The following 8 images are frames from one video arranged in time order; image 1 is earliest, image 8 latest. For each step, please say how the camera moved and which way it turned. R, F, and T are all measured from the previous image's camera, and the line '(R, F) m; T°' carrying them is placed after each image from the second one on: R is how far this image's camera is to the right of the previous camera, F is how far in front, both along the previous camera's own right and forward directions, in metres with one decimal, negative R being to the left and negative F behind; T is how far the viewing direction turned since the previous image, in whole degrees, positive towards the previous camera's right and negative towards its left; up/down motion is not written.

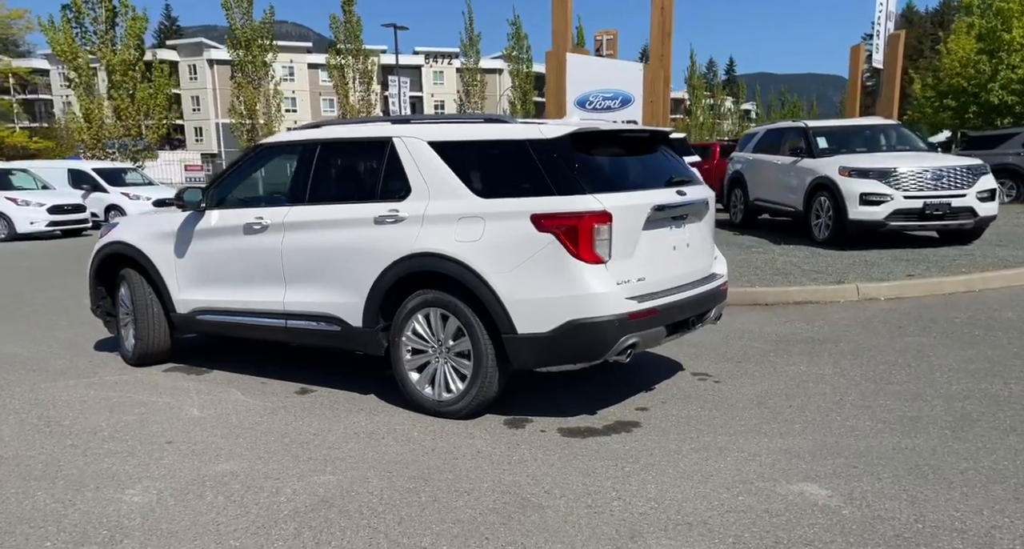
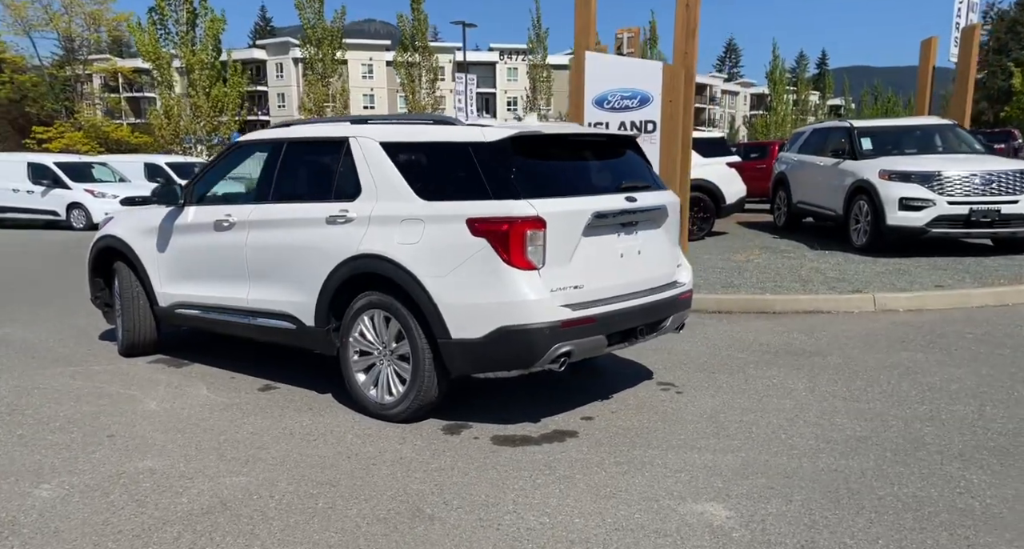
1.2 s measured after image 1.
(+0.7, +0.1) m; -4°
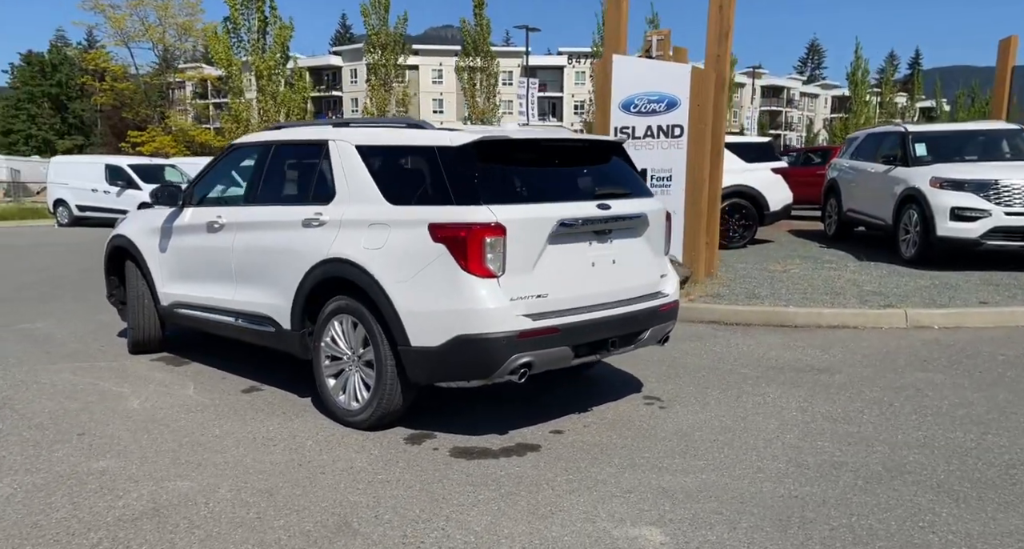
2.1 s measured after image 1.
(+0.5, +0.1) m; -4°
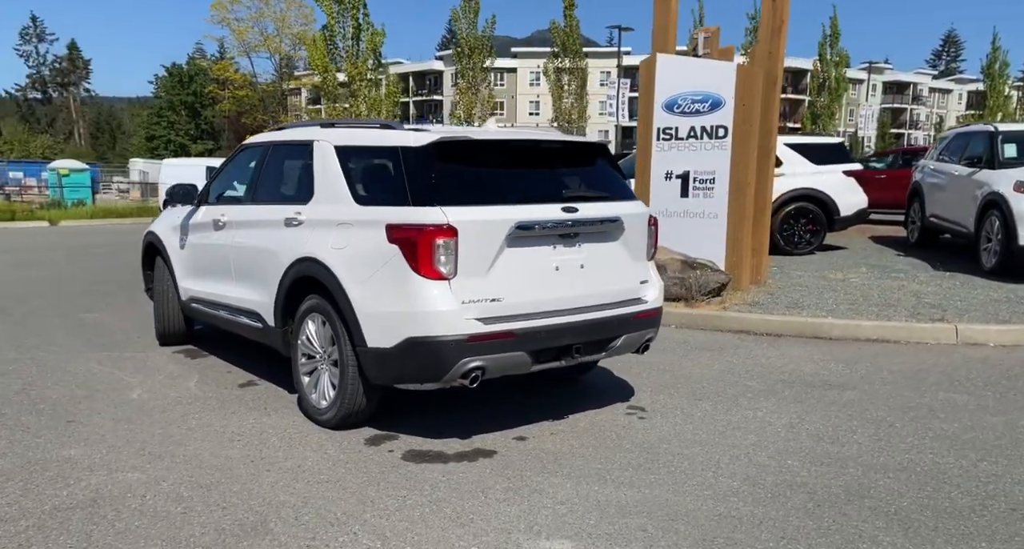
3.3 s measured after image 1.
(+0.7, +0.1) m; -6°
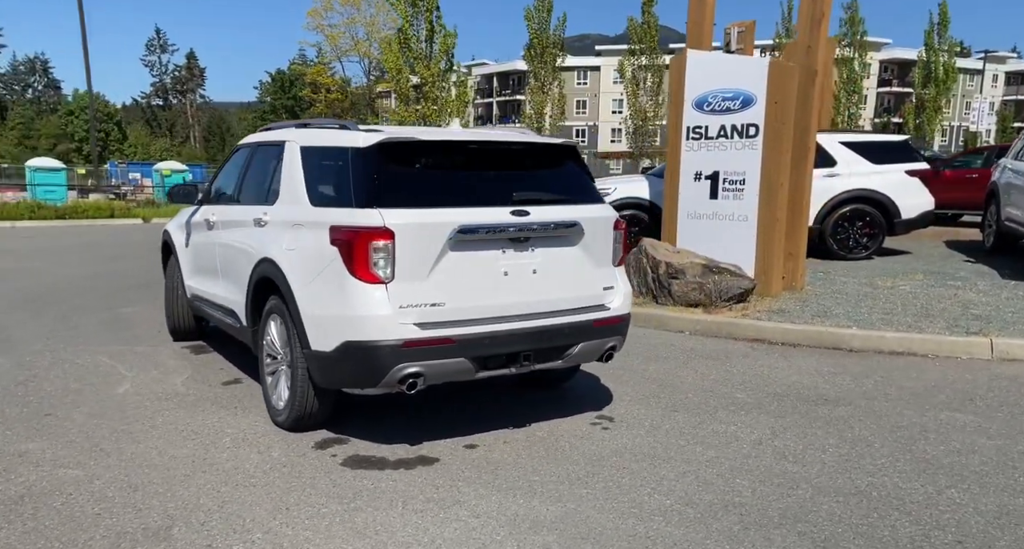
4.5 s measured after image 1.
(+0.7, +0.1) m; -5°
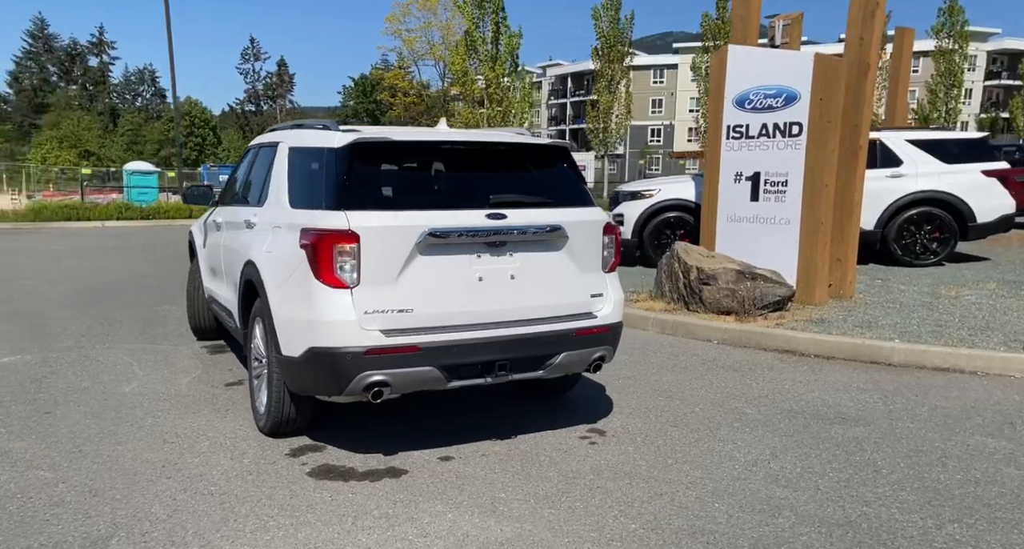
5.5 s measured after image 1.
(+0.5, +0.2) m; -5°
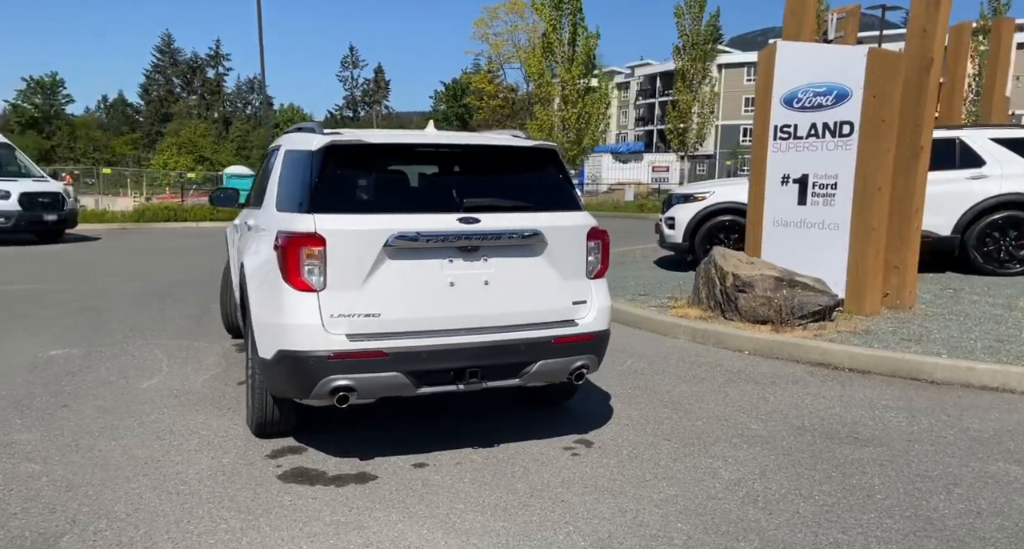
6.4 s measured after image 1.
(+0.5, +0.1) m; -6°
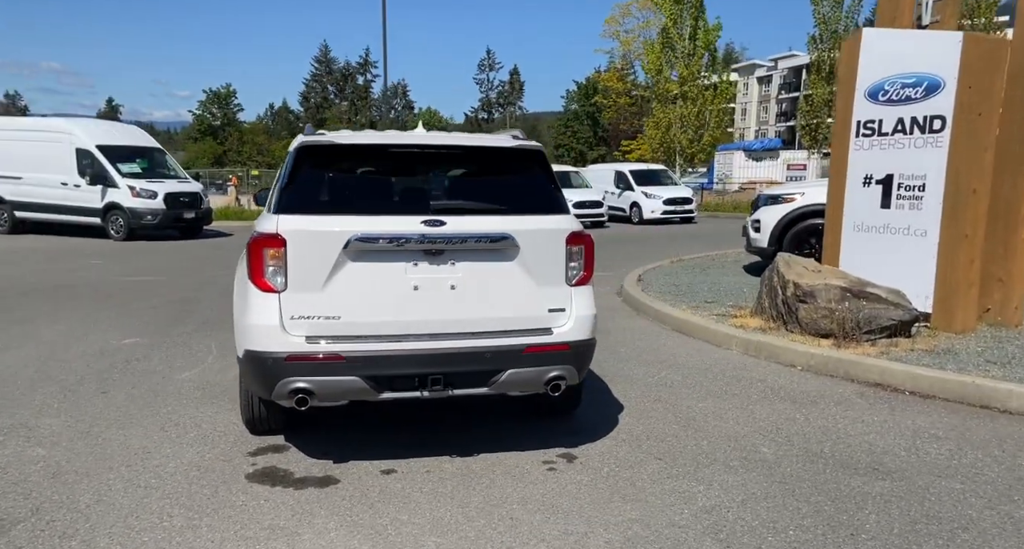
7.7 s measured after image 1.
(+0.8, +0.2) m; -9°
